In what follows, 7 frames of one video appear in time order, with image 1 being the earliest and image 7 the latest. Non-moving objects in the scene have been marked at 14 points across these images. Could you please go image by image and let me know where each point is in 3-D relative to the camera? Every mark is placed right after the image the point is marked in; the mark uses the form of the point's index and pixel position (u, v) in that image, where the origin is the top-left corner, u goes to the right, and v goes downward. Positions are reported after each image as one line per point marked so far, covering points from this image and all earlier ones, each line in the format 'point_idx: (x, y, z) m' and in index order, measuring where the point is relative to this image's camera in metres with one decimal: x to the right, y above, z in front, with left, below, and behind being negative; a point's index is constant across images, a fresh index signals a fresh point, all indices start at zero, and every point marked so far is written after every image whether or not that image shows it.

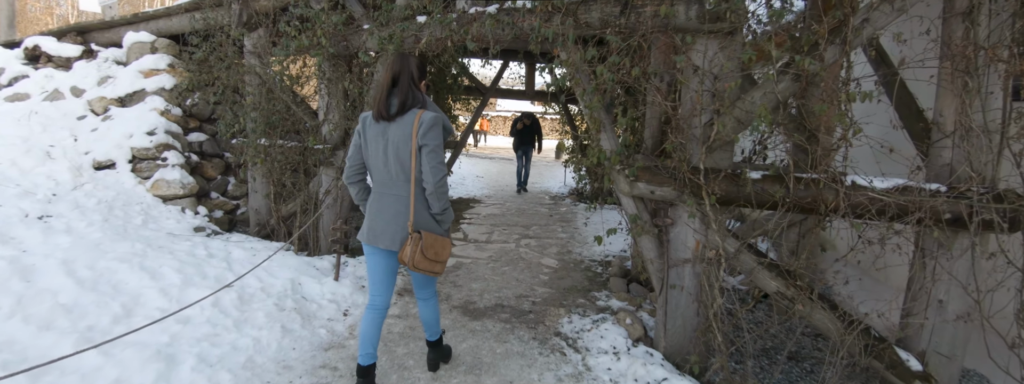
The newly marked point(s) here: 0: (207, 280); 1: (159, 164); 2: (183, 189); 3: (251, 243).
0: (-2.1, -0.6, +3.2) m
1: (-3.7, +0.3, +4.8) m
2: (-3.4, 0.0, +4.8) m
3: (-2.3, -0.5, +4.1) m
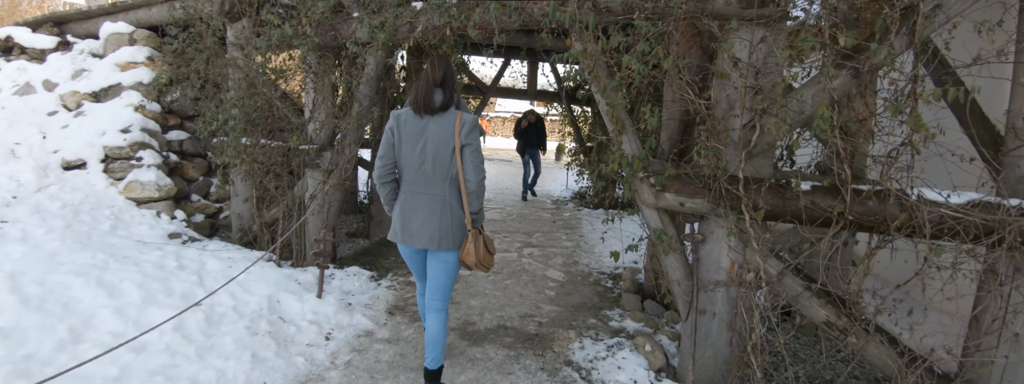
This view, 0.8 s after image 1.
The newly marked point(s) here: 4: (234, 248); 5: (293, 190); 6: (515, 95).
0: (-2.1, -0.7, +2.9) m
1: (-3.7, +0.3, +4.4) m
2: (-3.4, 0.0, +4.4) m
3: (-2.3, -0.5, +3.8) m
4: (-2.4, -0.5, +3.9) m
5: (-1.8, 0.0, +3.9) m
6: (+0.1, +1.8, +8.6) m
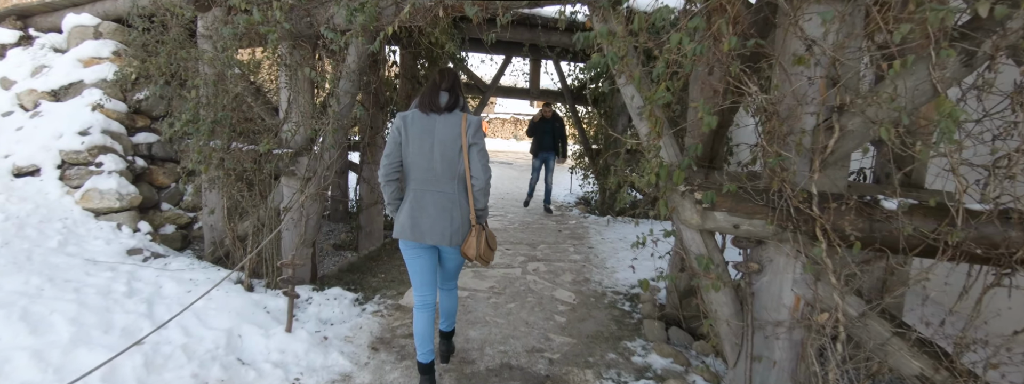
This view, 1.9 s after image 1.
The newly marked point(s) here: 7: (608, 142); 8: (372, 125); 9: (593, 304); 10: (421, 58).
0: (-2.1, -0.7, +2.4) m
1: (-3.6, +0.2, +4.0) m
2: (-3.4, -0.1, +3.9) m
3: (-2.3, -0.6, +3.3) m
4: (-2.3, -0.6, +3.5) m
5: (-1.8, -0.1, +3.4) m
6: (+0.1, +1.7, +8.1) m
7: (+1.5, +0.8, +7.1) m
8: (-1.4, +0.7, +4.5) m
9: (+0.6, -0.9, +3.5) m
10: (-1.0, +1.5, +5.2) m
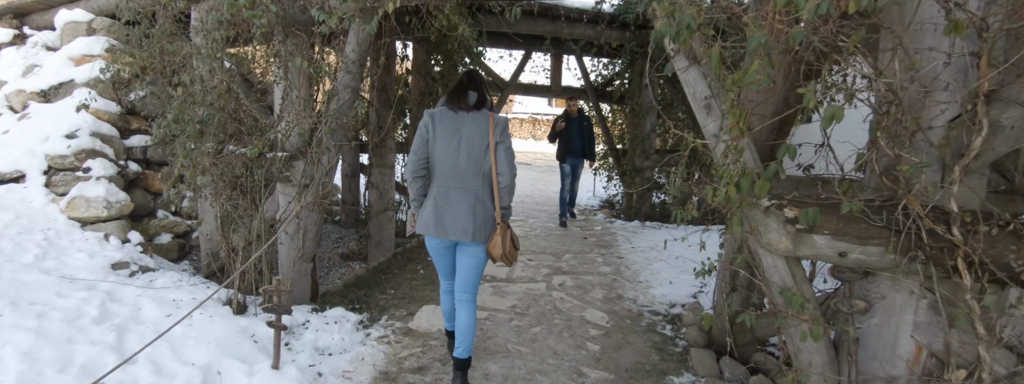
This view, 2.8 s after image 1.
0: (-2.0, -0.8, +2.0) m
1: (-3.4, +0.1, +3.7) m
2: (-3.2, -0.1, +3.6) m
3: (-2.1, -0.6, +2.9) m
4: (-2.2, -0.6, +3.1) m
5: (-1.7, -0.1, +3.0) m
6: (+0.4, +1.7, +7.7) m
7: (+1.7, +0.7, +6.6) m
8: (-1.2, +0.6, +4.1) m
9: (+0.8, -0.9, +3.1) m
10: (-0.8, +1.4, +4.8) m
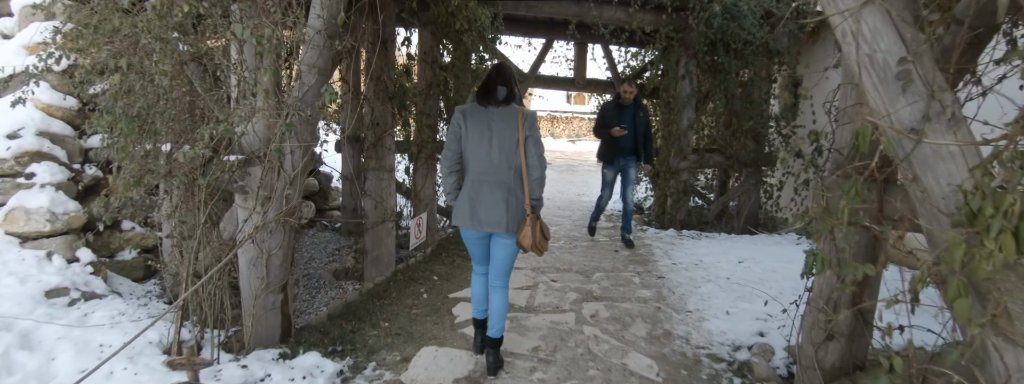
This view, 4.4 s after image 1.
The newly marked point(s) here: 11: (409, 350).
0: (-1.9, -0.9, +1.4) m
1: (-3.3, +0.1, +3.1) m
2: (-3.1, -0.2, +3.1) m
3: (-2.0, -0.7, +2.3) m
4: (-2.1, -0.7, +2.5) m
5: (-1.5, -0.2, +2.4) m
6: (+0.7, +1.6, +6.9) m
7: (+2.0, +0.7, +5.8) m
8: (-1.0, +0.5, +3.5) m
9: (+0.9, -1.0, +2.4) m
10: (-0.6, +1.4, +4.1) m
11: (-0.6, -0.9, +2.6) m
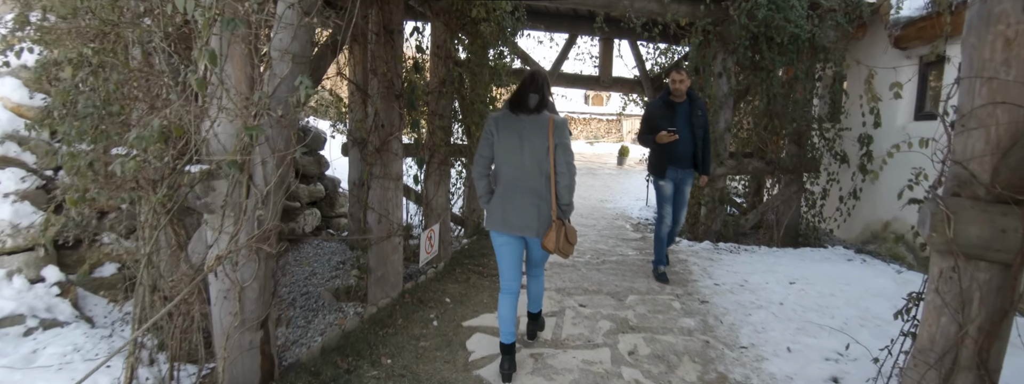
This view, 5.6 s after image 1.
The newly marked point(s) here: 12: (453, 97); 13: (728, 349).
0: (-1.8, -0.9, +1.0) m
1: (-3.2, 0.0, +2.7) m
2: (-2.9, -0.3, +2.7) m
3: (-1.9, -0.8, +1.9) m
4: (-1.9, -0.7, +2.1) m
5: (-1.4, -0.3, +2.0) m
6: (+1.0, +1.5, +6.5) m
7: (+2.2, +0.6, +5.3) m
8: (-0.9, +0.5, +3.0) m
9: (+1.0, -1.1, +1.9) m
10: (-0.4, +1.3, +3.7) m
11: (-0.5, -1.0, +2.2) m
12: (-0.5, +0.8, +3.9) m
13: (+1.3, -0.9, +2.7) m
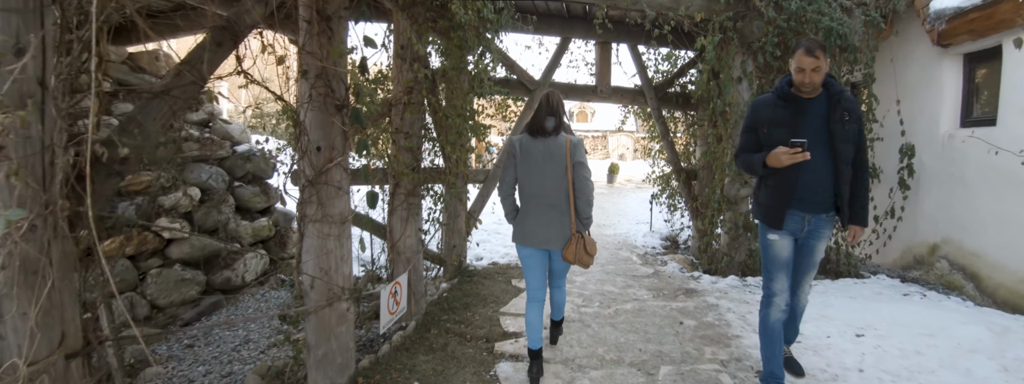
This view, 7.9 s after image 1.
0: (-1.7, -1.1, +0.1) m
1: (-3.2, -0.3, +1.8) m
2: (-2.9, -0.5, +1.7) m
3: (-1.9, -1.0, +1.0) m
4: (-1.9, -1.0, +1.2) m
5: (-1.4, -0.5, +1.1) m
6: (+0.8, +1.2, +5.7) m
7: (+2.1, +0.3, +4.5) m
8: (-0.9, +0.2, +2.2) m
9: (+1.0, -1.2, +1.0) m
10: (-0.5, +1.1, +2.8) m
11: (-0.5, -1.2, +1.2) m
12: (-0.6, +0.5, +3.1) m
13: (+1.3, -1.1, +1.9) m
